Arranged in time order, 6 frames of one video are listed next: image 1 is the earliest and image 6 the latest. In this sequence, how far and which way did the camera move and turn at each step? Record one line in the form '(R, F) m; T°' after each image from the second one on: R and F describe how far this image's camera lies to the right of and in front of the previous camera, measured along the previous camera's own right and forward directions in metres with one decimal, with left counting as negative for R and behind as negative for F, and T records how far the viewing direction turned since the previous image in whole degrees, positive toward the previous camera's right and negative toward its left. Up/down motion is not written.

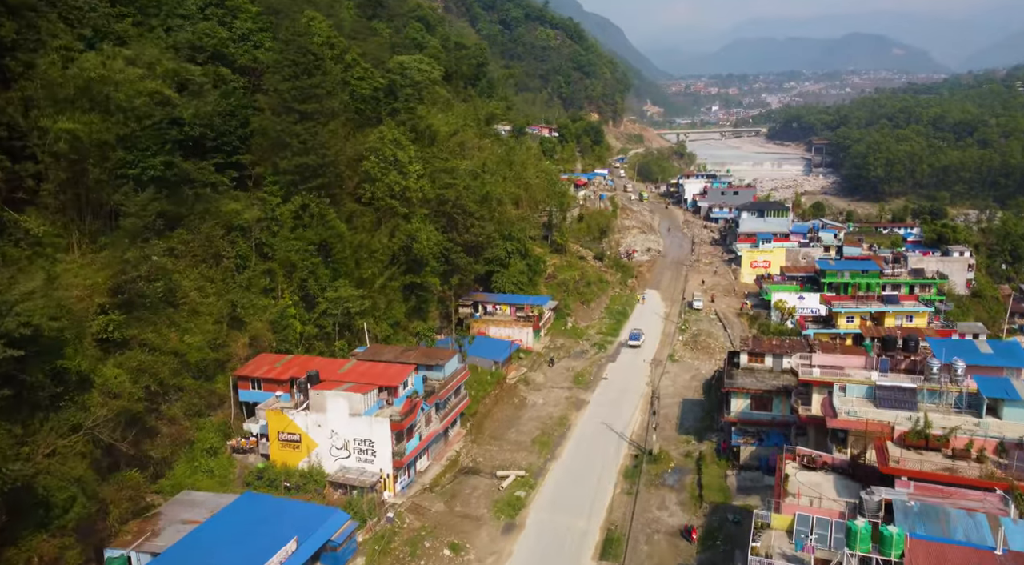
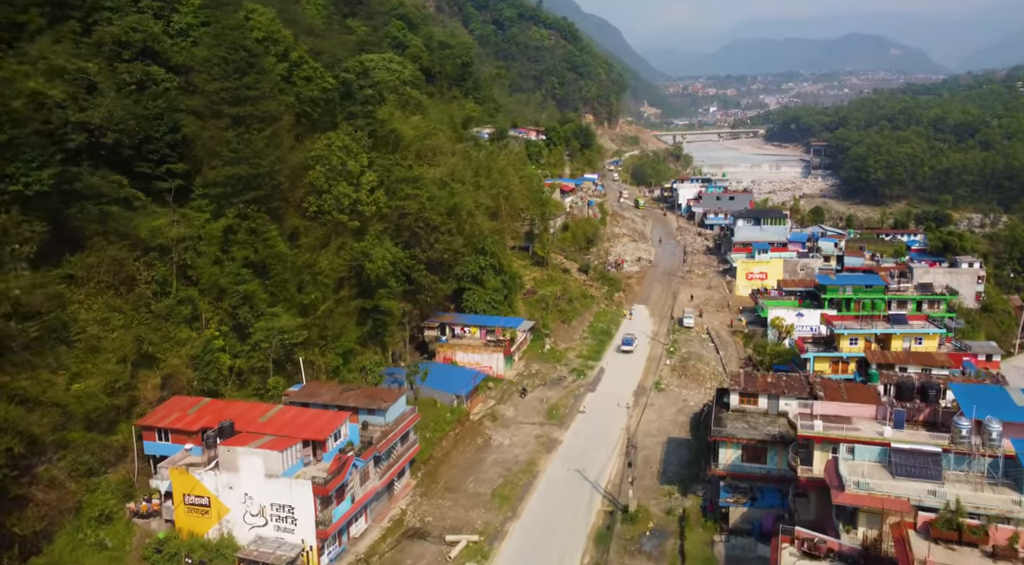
(+0.9, +2.6) m; 0°
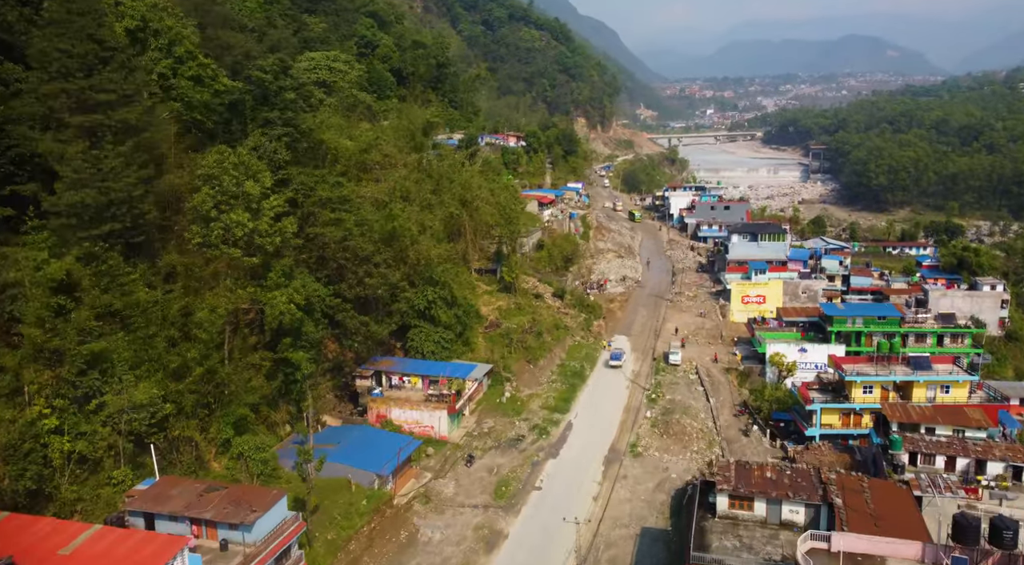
(+1.4, +4.2) m; 0°
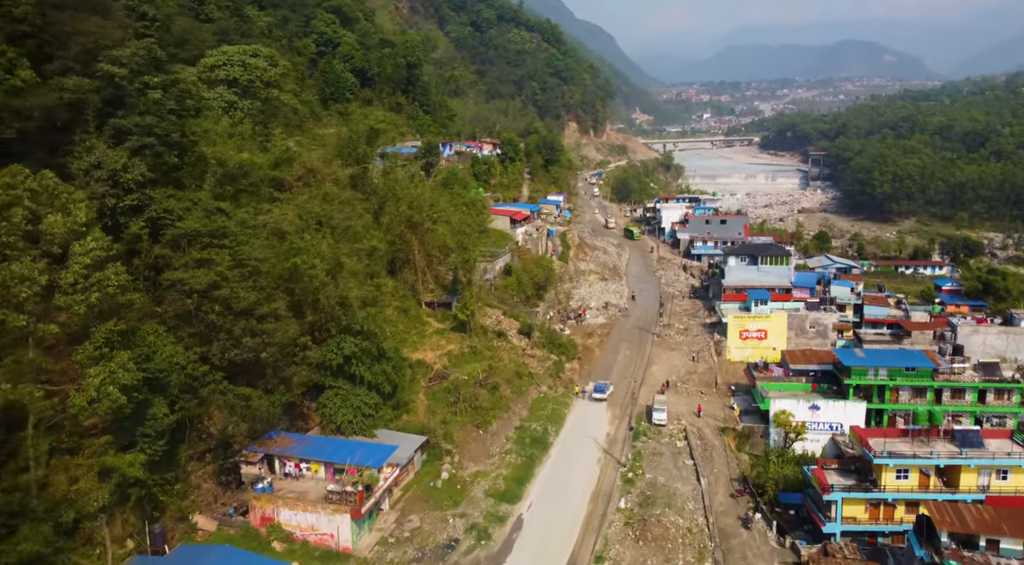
(+1.4, +5.0) m; 0°
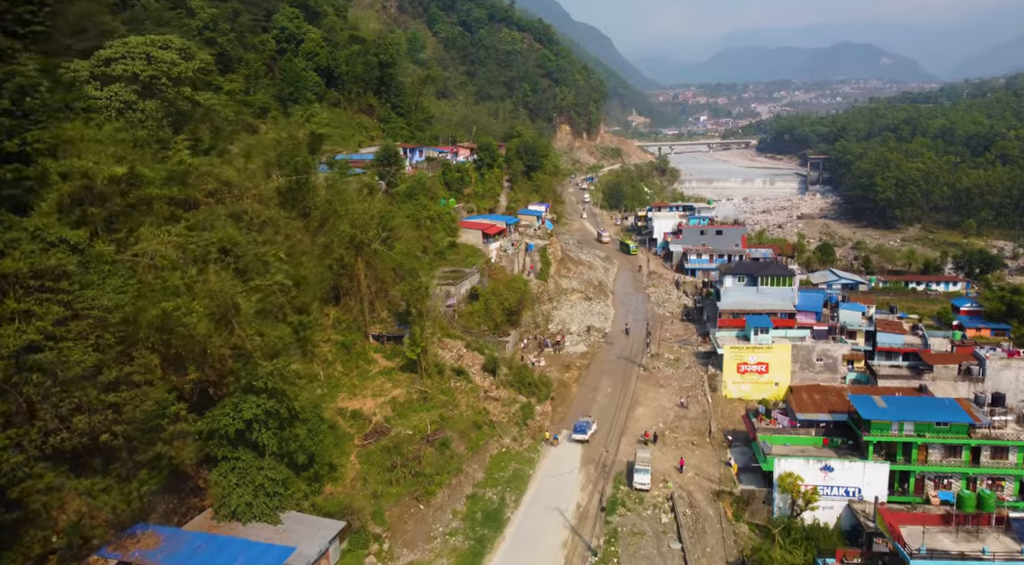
(+1.1, +3.9) m; 0°
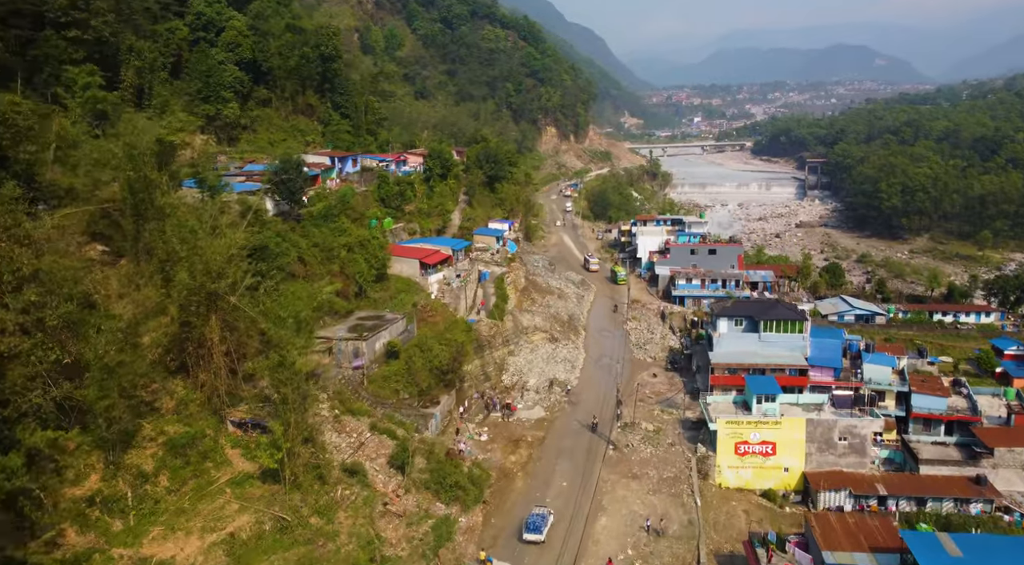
(+1.8, +6.7) m; 0°
